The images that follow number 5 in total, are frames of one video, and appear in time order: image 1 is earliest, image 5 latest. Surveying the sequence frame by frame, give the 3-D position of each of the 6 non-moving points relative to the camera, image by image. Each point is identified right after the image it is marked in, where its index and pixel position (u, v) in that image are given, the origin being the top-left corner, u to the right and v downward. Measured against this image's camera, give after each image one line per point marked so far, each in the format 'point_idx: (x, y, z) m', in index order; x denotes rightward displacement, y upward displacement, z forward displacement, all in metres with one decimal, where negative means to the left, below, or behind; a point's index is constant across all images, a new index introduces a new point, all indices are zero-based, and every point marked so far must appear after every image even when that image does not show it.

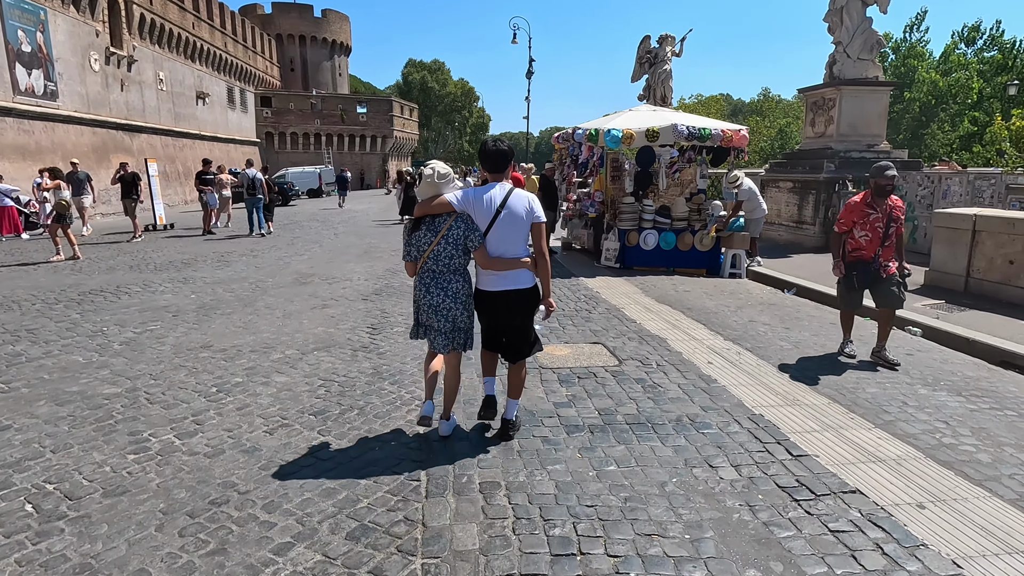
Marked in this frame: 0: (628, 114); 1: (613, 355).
0: (+2.1, +3.1, +10.6) m
1: (+0.9, -0.6, +5.4) m
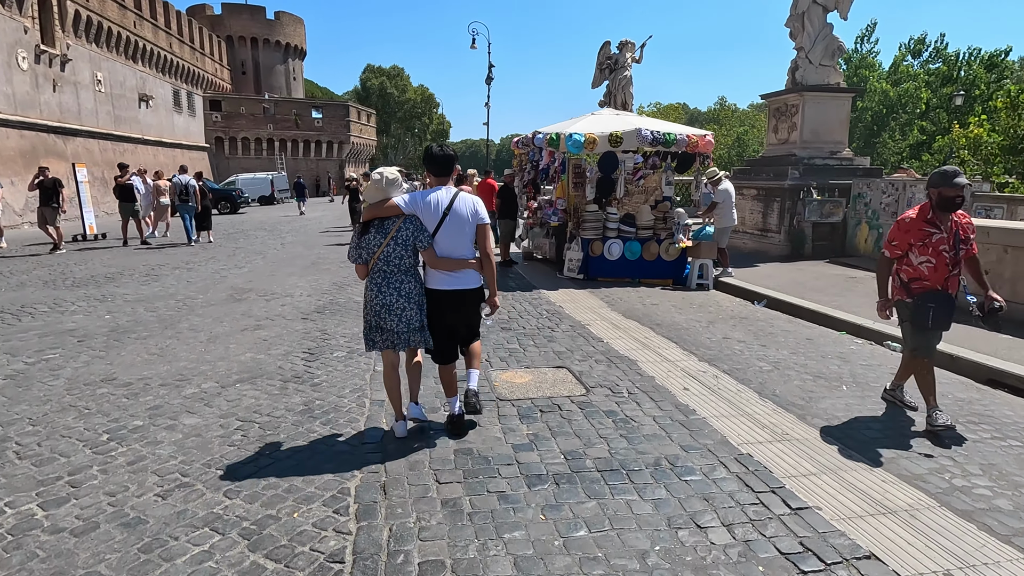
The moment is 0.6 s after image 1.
0: (+1.3, +2.9, +10.2) m
1: (+0.5, -0.8, +4.8) m
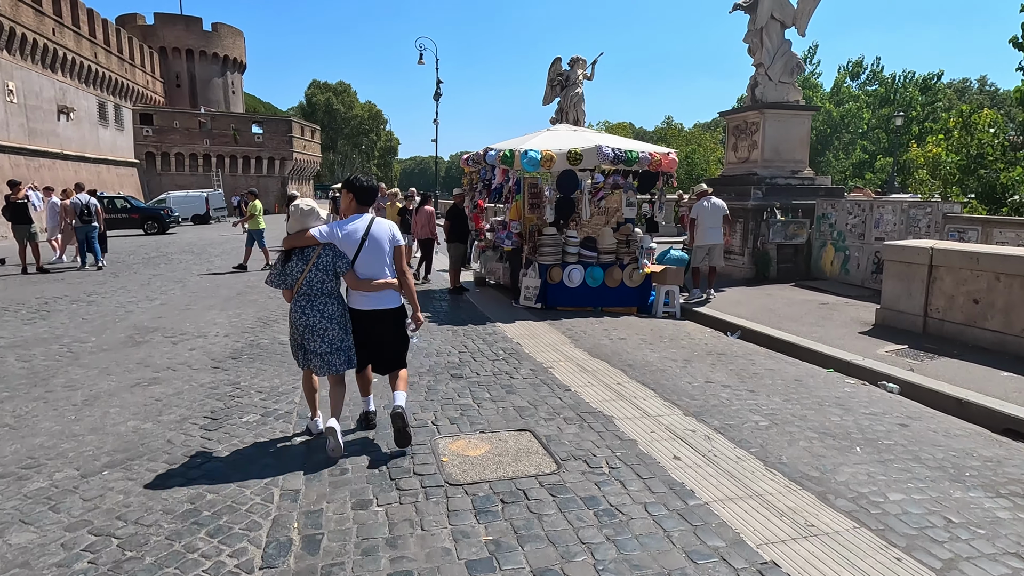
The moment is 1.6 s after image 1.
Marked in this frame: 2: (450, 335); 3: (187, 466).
0: (+0.5, +2.4, +9.4) m
1: (+0.2, -1.1, +3.9) m
2: (-0.7, -0.6, +7.2) m
3: (-2.0, -1.1, +3.8) m
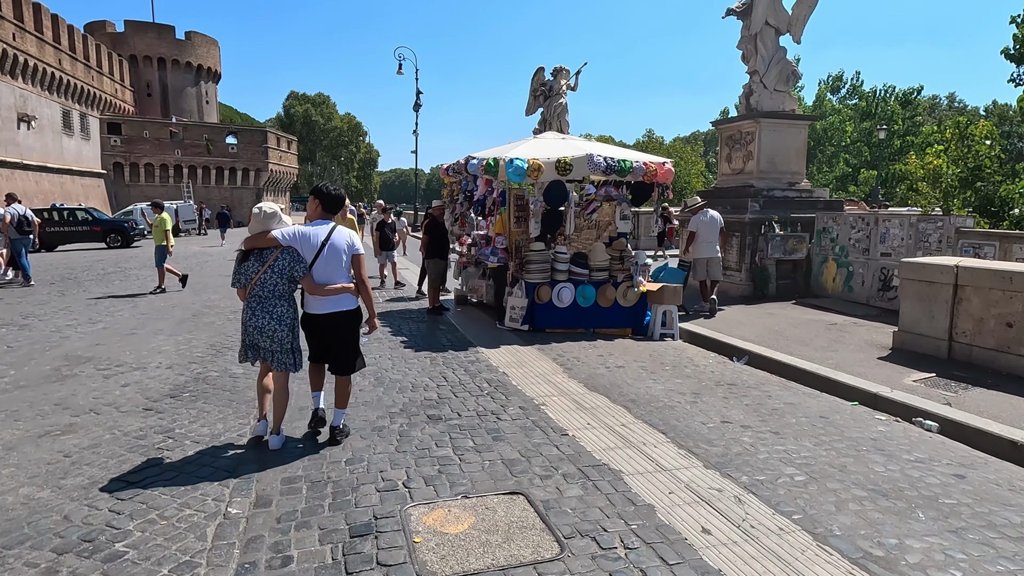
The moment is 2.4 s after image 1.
0: (+0.3, +2.1, +8.7) m
1: (+0.2, -1.3, +3.1) m
2: (-0.9, -0.8, +6.4) m
3: (-2.1, -1.3, +2.9) m
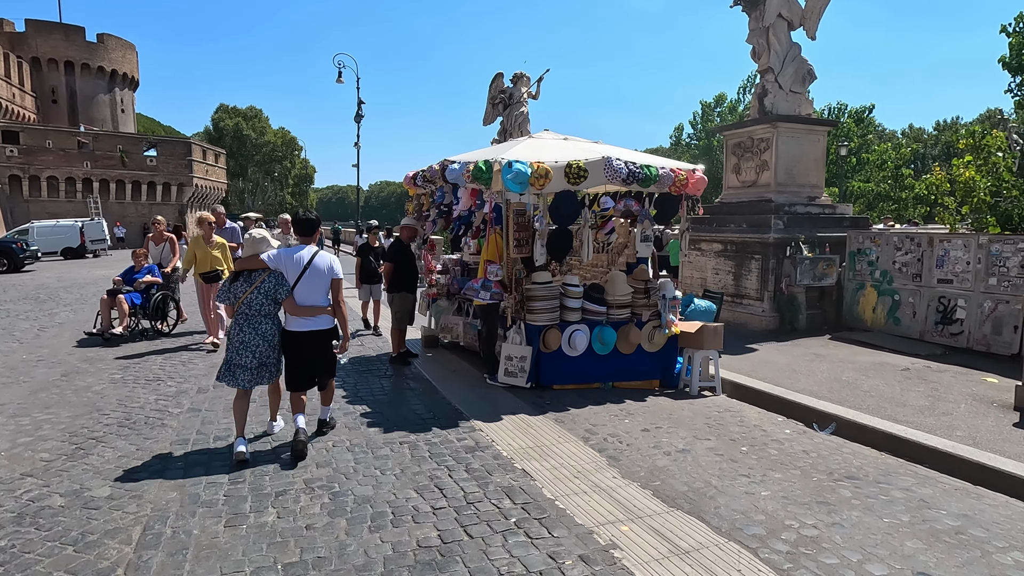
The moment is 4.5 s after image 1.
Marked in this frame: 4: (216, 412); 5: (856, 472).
0: (+0.2, +1.7, +6.8) m
1: (+0.7, -1.6, +1.1) m
2: (-0.7, -1.2, +4.3) m
3: (-1.6, -1.6, +0.7) m
4: (-2.6, -1.1, +5.3) m
5: (+2.5, -1.3, +4.4) m
